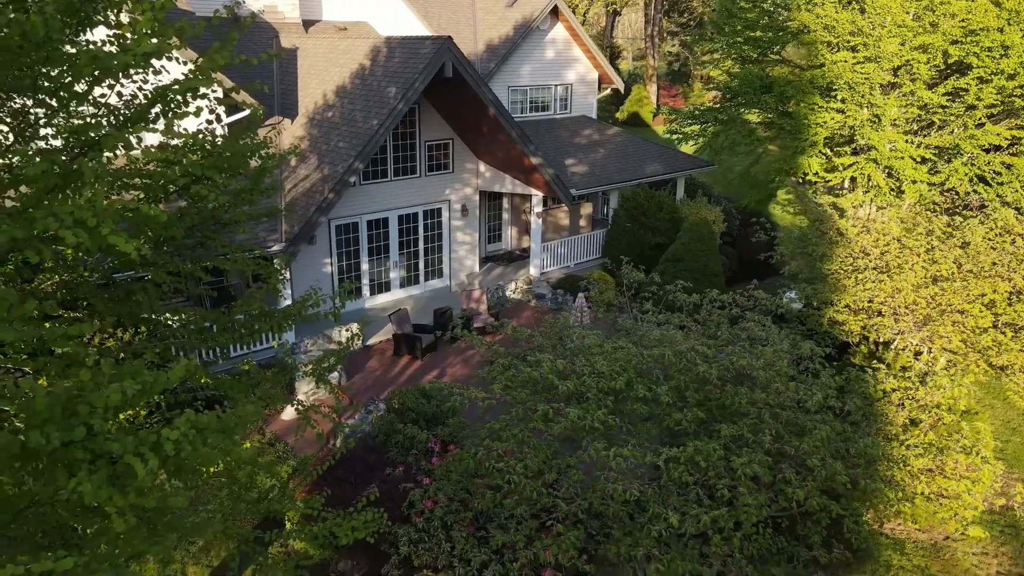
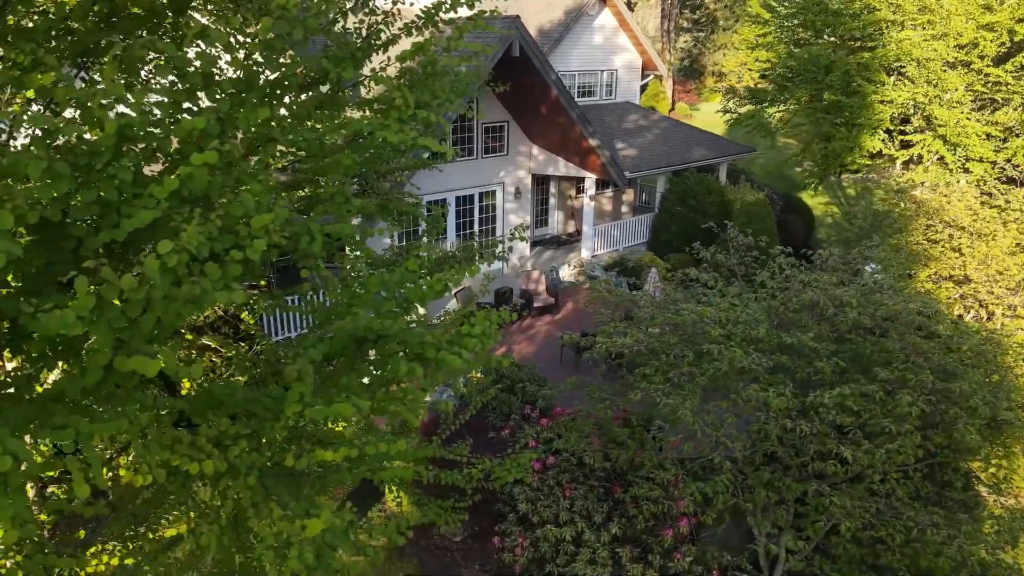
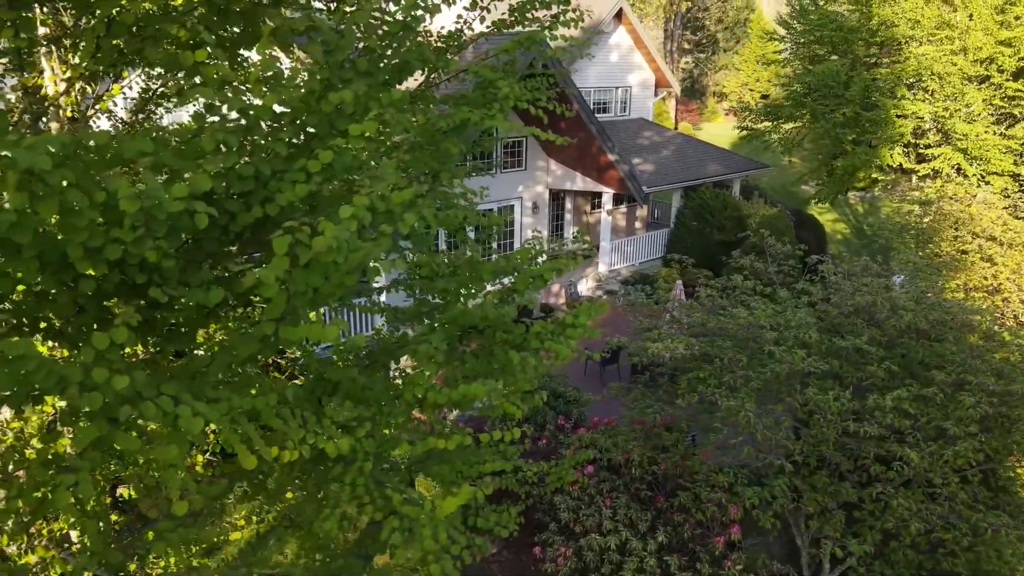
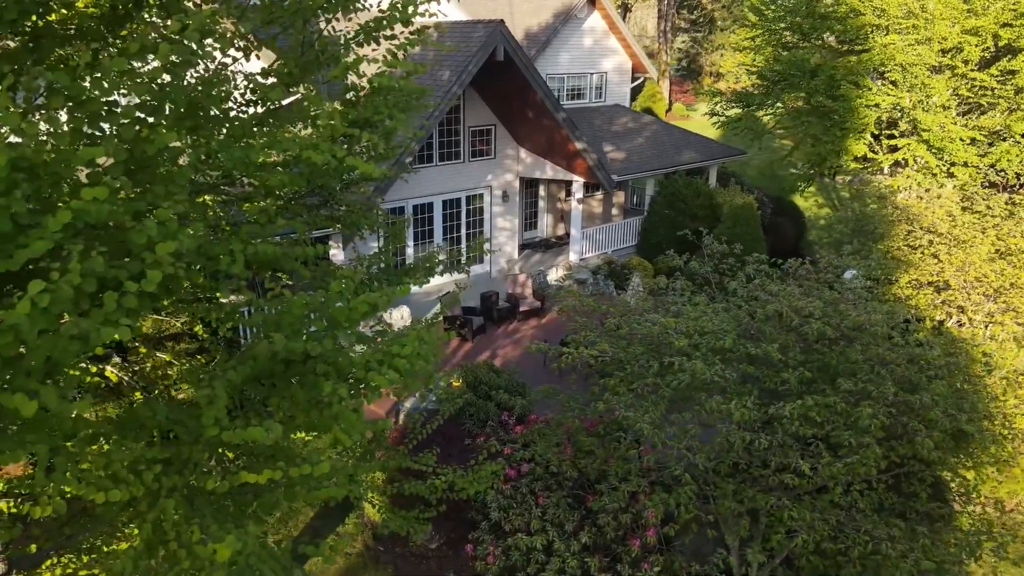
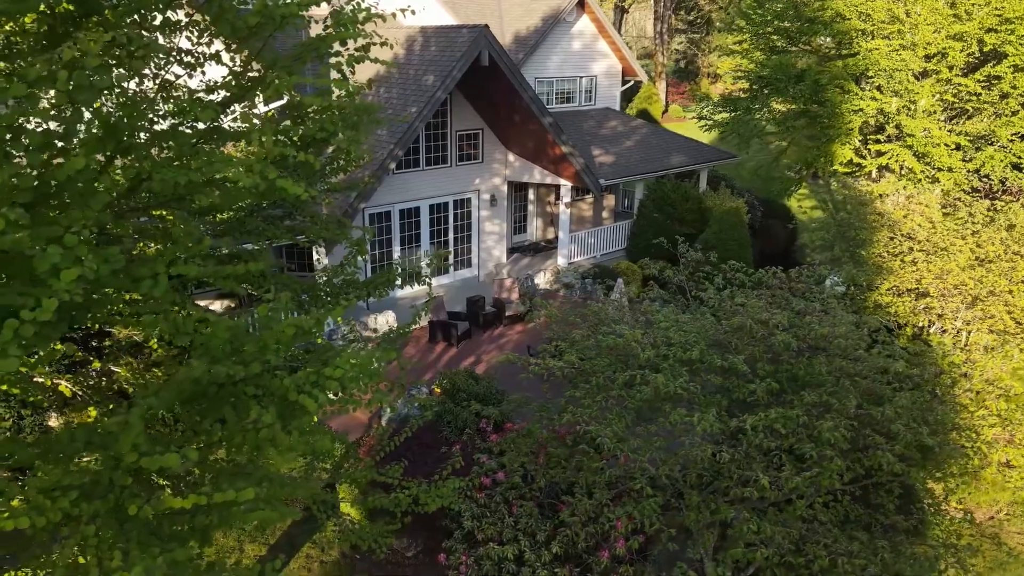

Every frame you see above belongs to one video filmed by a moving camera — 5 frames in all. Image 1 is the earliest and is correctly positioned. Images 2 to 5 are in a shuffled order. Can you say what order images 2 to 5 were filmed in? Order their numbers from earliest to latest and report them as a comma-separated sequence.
5, 4, 2, 3
